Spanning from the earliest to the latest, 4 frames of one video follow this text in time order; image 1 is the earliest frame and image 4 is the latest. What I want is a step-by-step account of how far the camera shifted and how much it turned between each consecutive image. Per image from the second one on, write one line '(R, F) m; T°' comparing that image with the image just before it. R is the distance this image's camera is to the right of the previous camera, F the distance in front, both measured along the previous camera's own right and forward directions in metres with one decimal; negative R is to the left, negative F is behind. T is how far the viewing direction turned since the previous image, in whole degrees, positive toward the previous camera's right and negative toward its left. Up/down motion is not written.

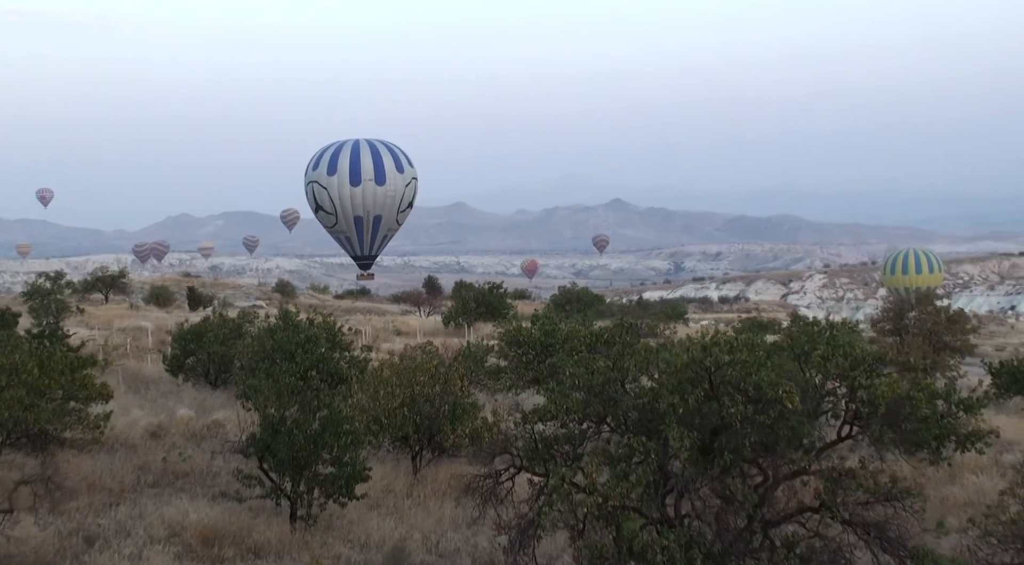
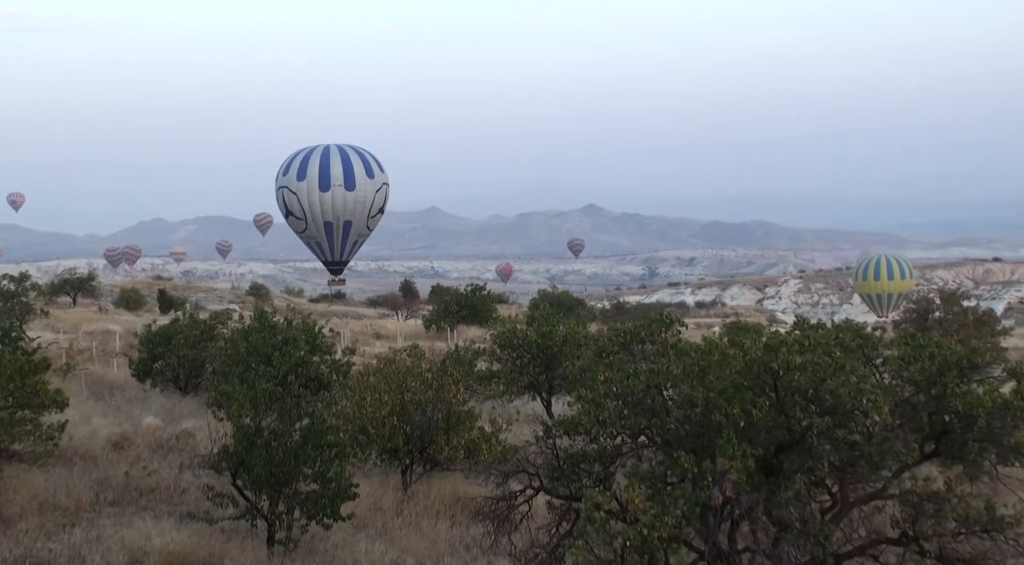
(-0.3, +1.4) m; +1°
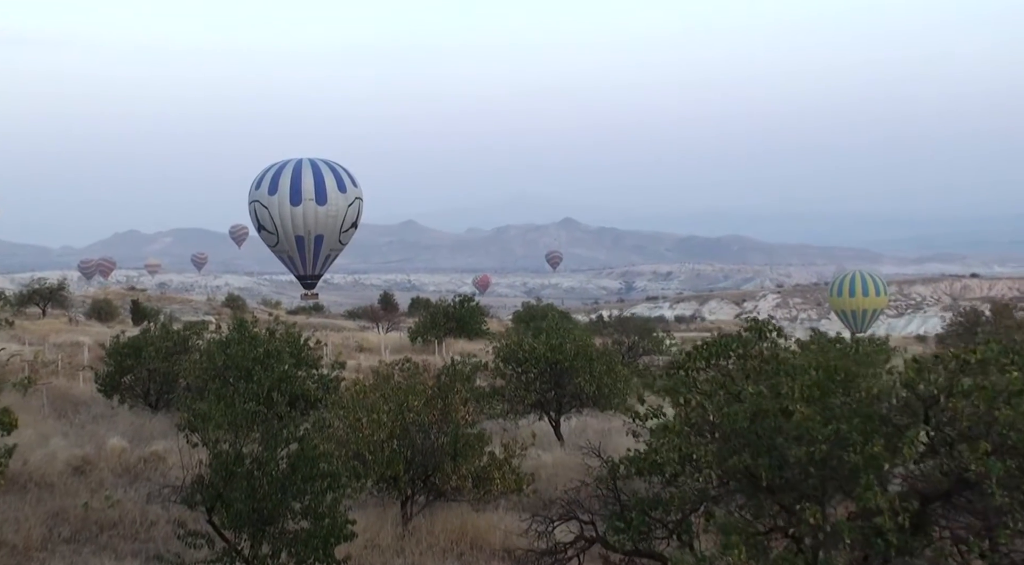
(-0.4, +1.7) m; +1°
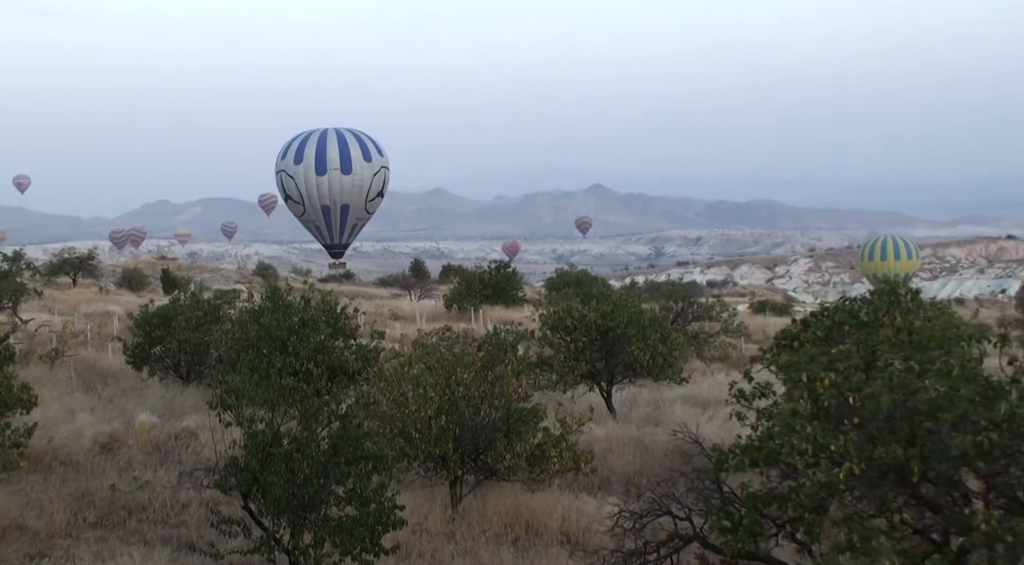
(-0.3, +1.0) m; -1°
